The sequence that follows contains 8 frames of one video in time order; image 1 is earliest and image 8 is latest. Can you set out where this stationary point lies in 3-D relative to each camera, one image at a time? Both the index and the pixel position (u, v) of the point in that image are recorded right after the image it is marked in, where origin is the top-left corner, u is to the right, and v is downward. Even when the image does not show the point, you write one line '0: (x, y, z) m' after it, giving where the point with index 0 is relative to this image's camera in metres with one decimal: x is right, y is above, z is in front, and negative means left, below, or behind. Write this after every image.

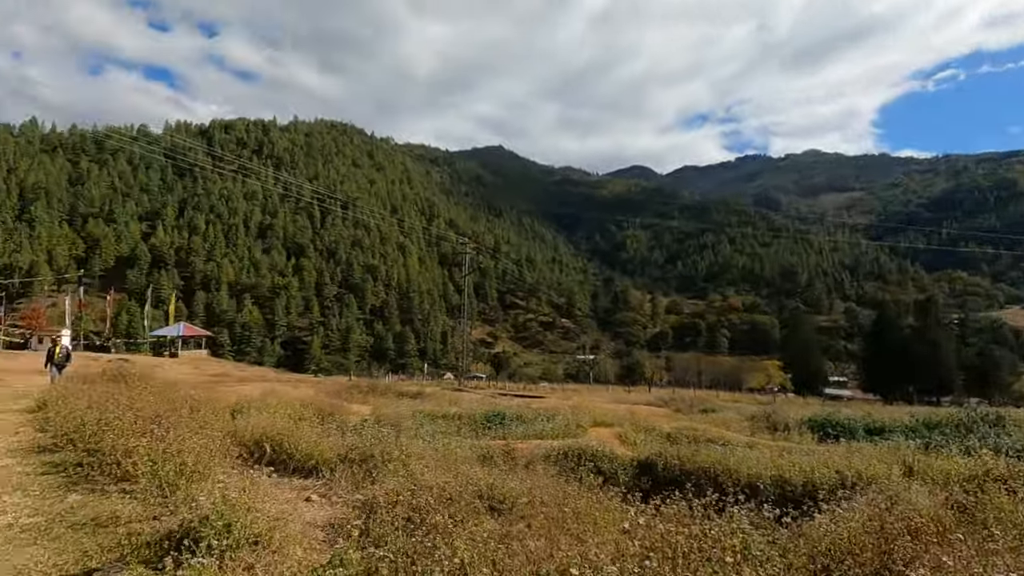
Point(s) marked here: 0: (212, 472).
0: (-3.4, -2.0, +6.5) m
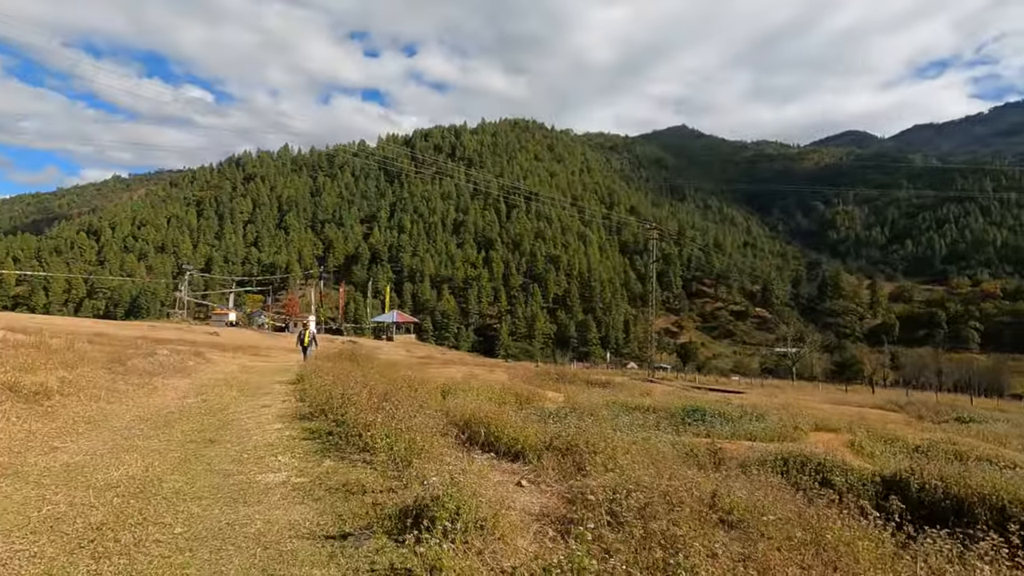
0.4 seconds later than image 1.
0: (-0.9, -2.0, +7.0) m
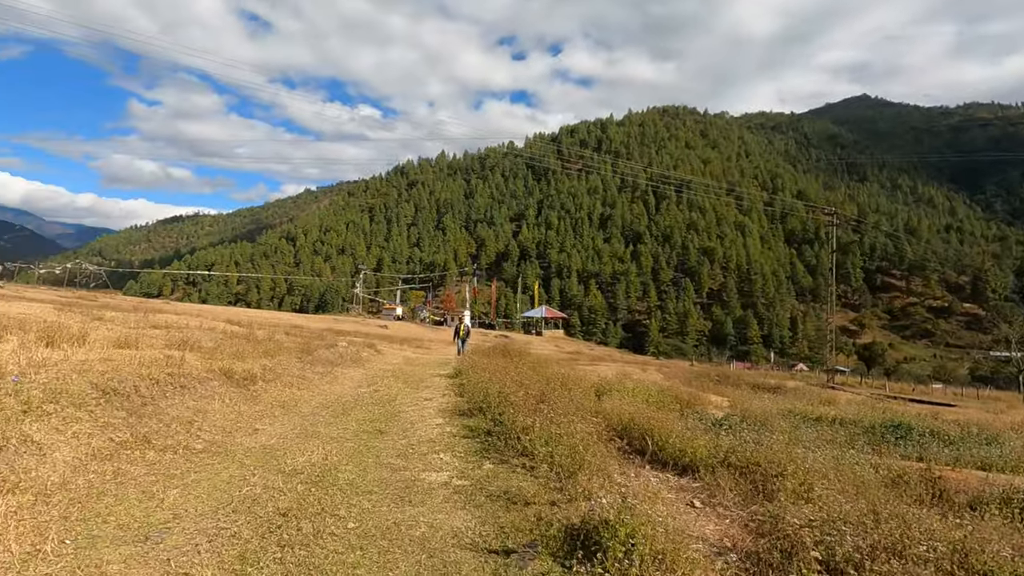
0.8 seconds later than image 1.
0: (+1.0, -1.9, +6.5) m
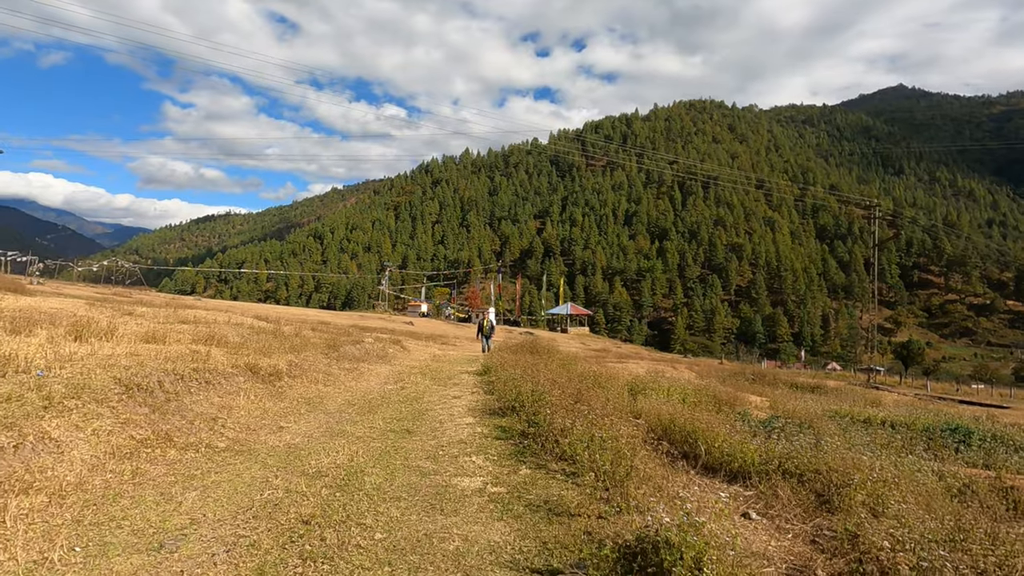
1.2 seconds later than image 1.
0: (+1.4, -1.8, +6.0) m
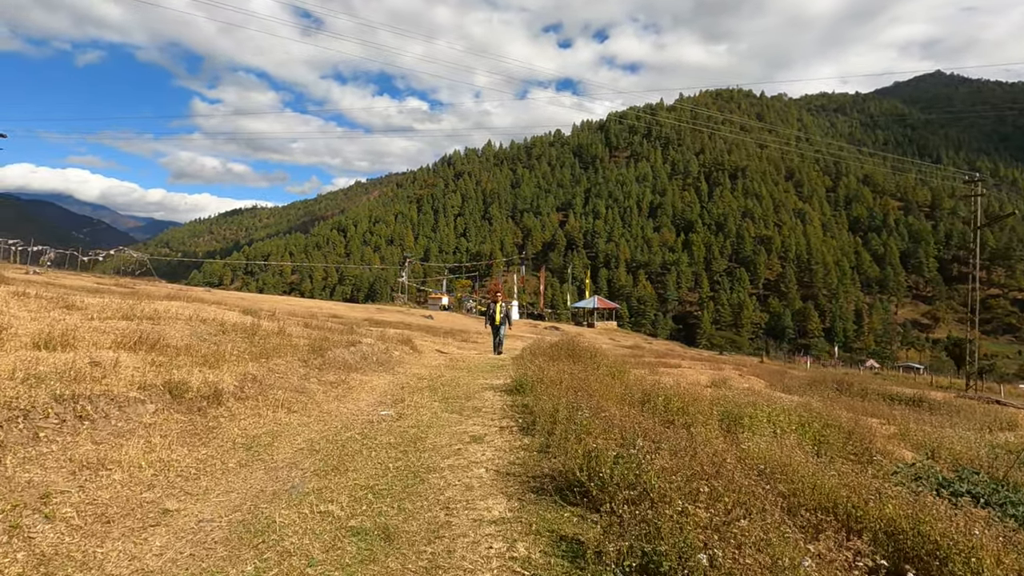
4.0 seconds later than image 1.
0: (+1.8, -1.7, +1.7) m
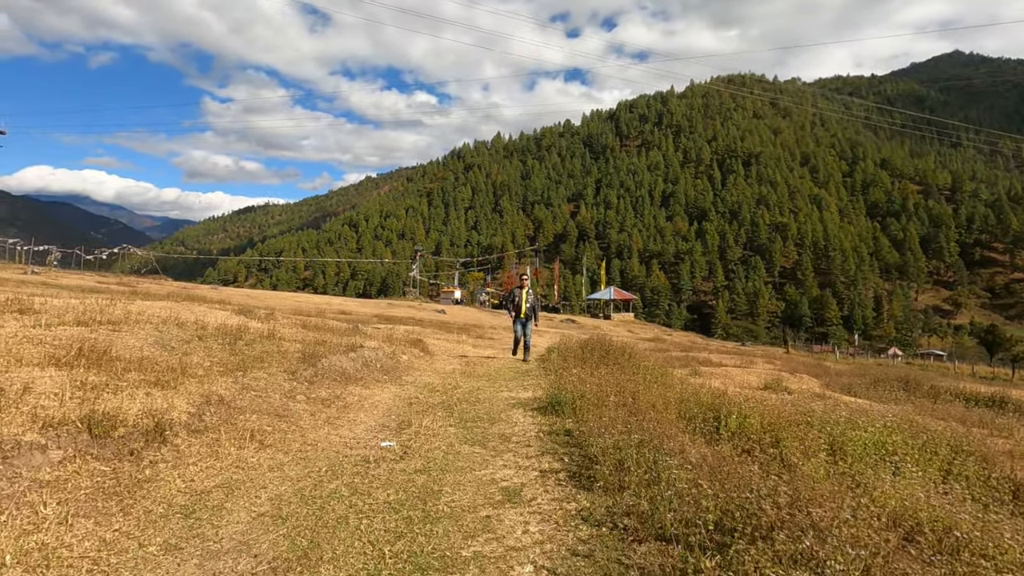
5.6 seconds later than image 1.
0: (+2.2, -1.6, -0.6) m
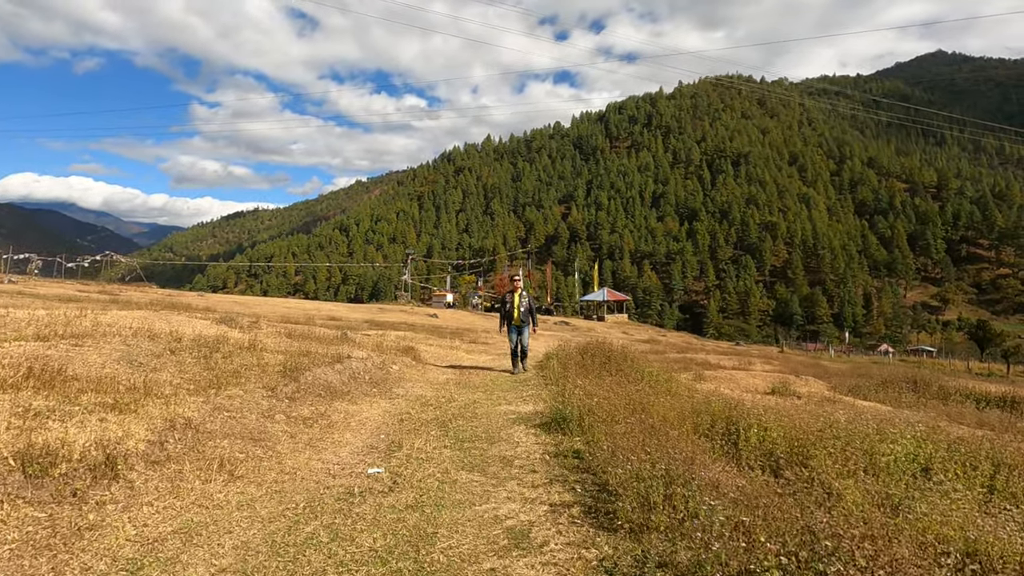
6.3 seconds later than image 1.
0: (+2.3, -1.7, -1.4) m
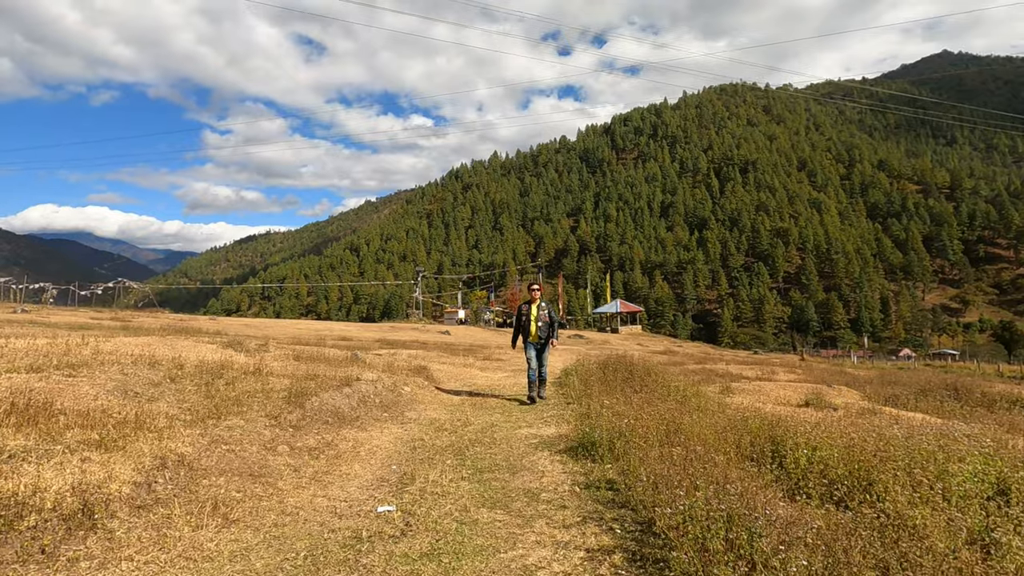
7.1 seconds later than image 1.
0: (+2.4, -1.5, -2.2) m
